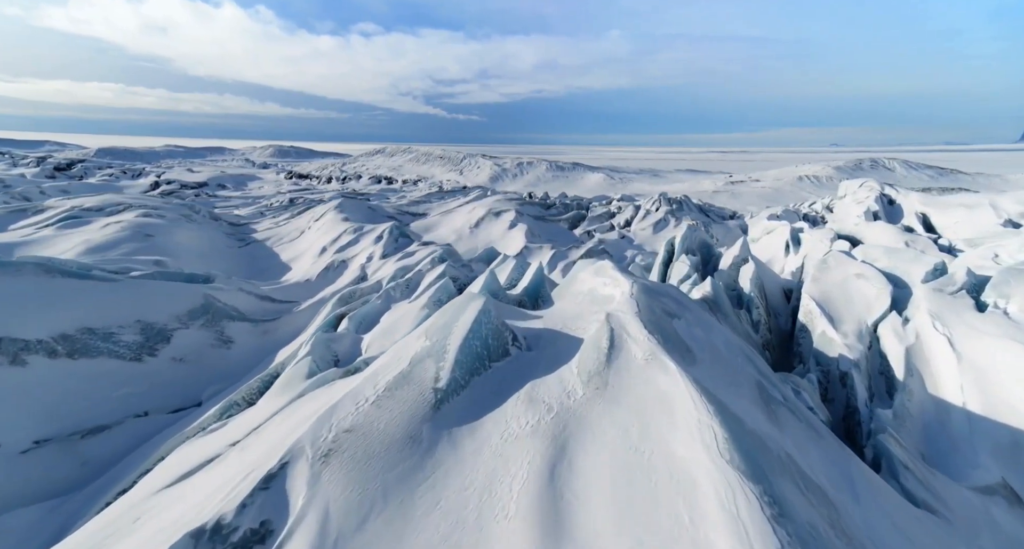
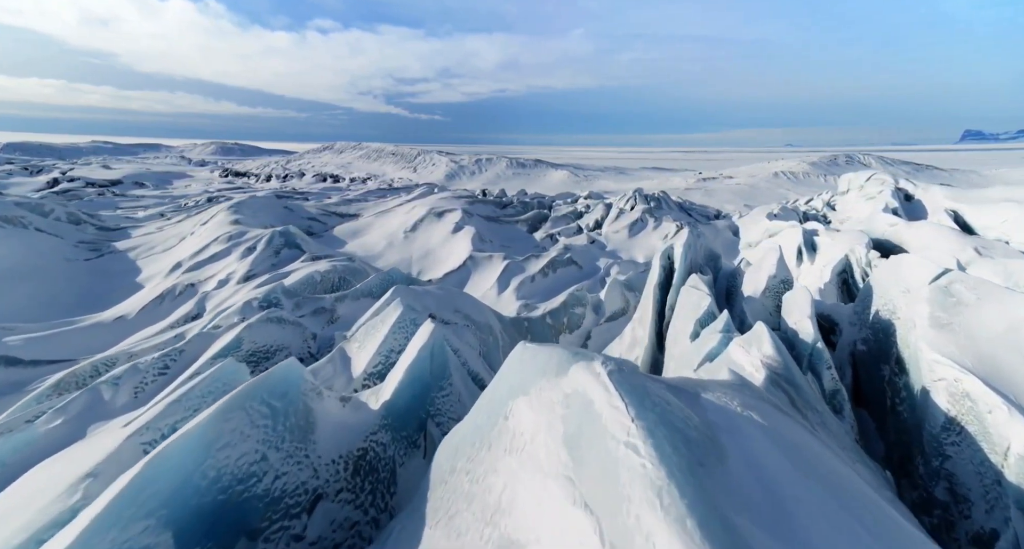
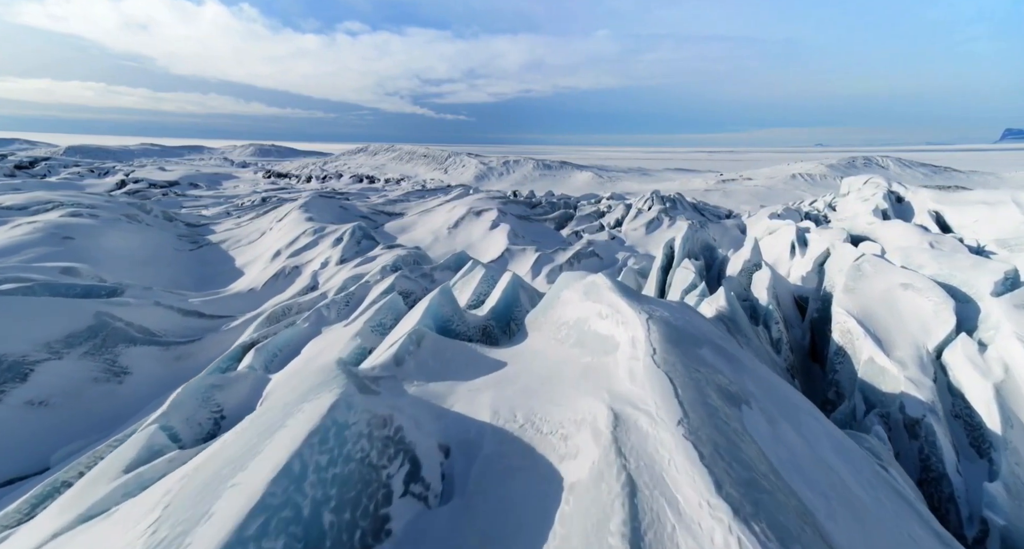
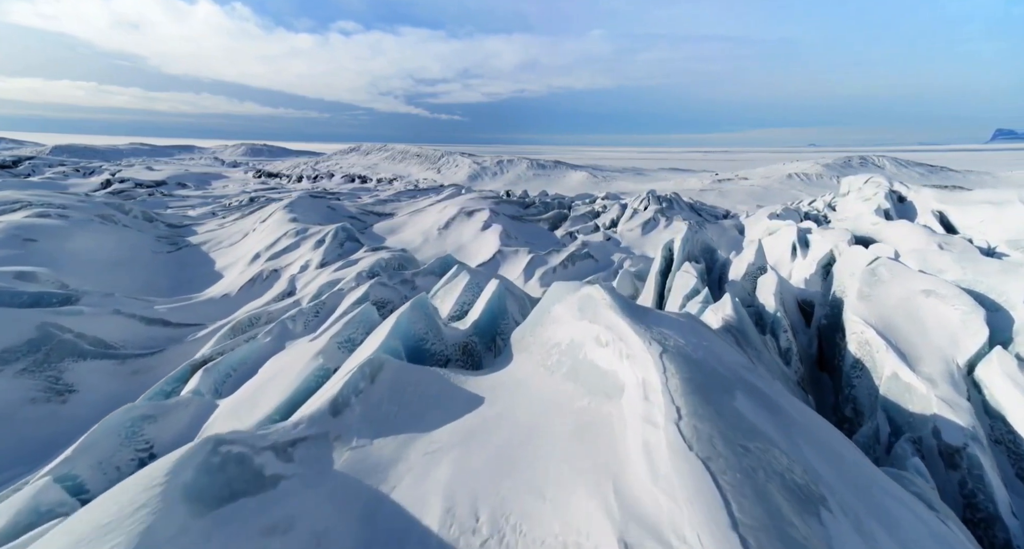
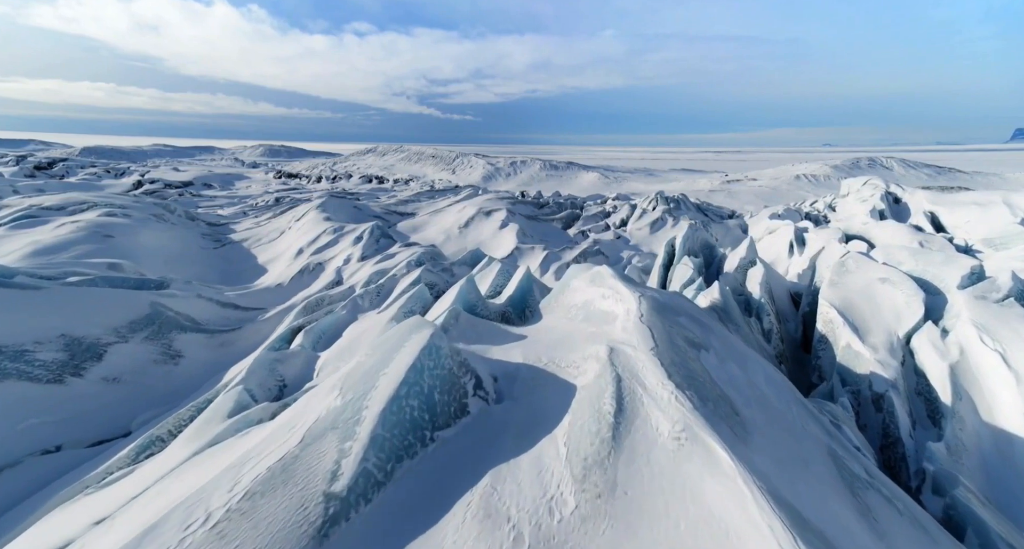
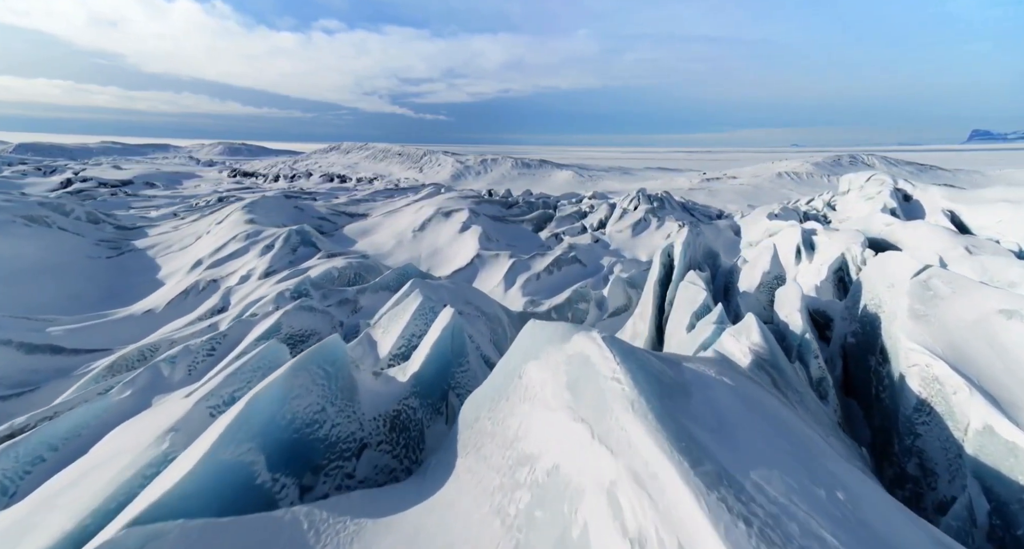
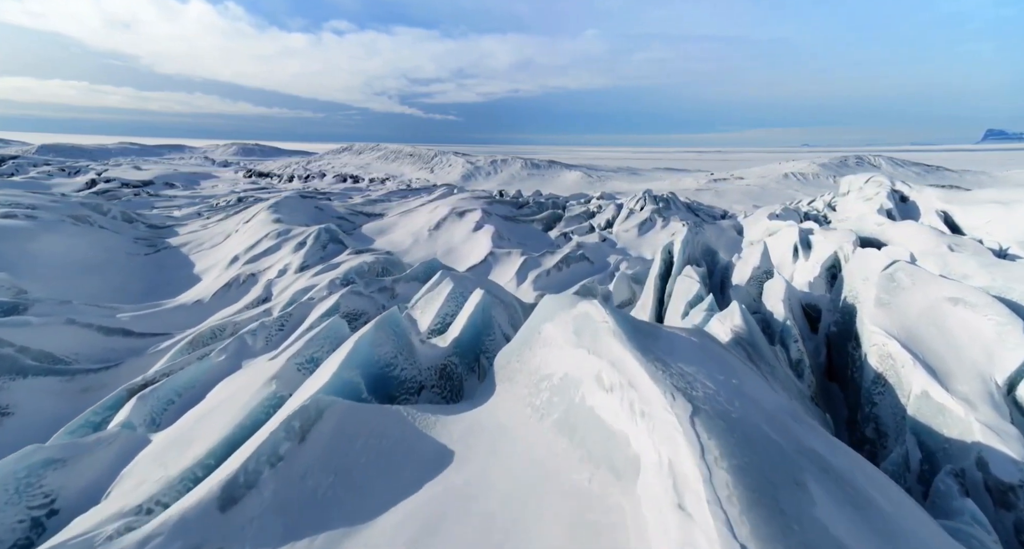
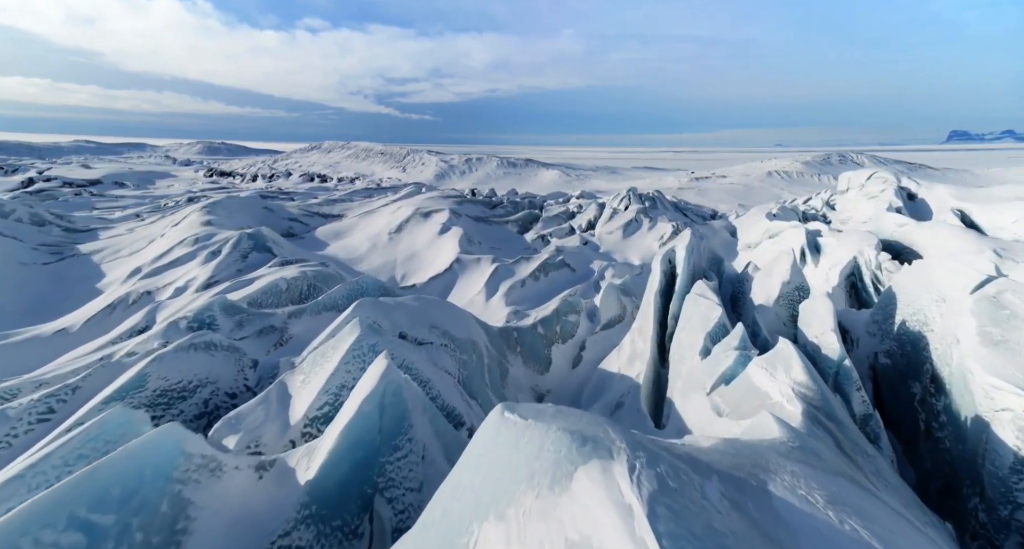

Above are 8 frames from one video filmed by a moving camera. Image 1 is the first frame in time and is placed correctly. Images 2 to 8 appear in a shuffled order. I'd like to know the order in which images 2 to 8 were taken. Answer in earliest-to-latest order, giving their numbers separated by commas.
5, 3, 4, 7, 6, 2, 8
